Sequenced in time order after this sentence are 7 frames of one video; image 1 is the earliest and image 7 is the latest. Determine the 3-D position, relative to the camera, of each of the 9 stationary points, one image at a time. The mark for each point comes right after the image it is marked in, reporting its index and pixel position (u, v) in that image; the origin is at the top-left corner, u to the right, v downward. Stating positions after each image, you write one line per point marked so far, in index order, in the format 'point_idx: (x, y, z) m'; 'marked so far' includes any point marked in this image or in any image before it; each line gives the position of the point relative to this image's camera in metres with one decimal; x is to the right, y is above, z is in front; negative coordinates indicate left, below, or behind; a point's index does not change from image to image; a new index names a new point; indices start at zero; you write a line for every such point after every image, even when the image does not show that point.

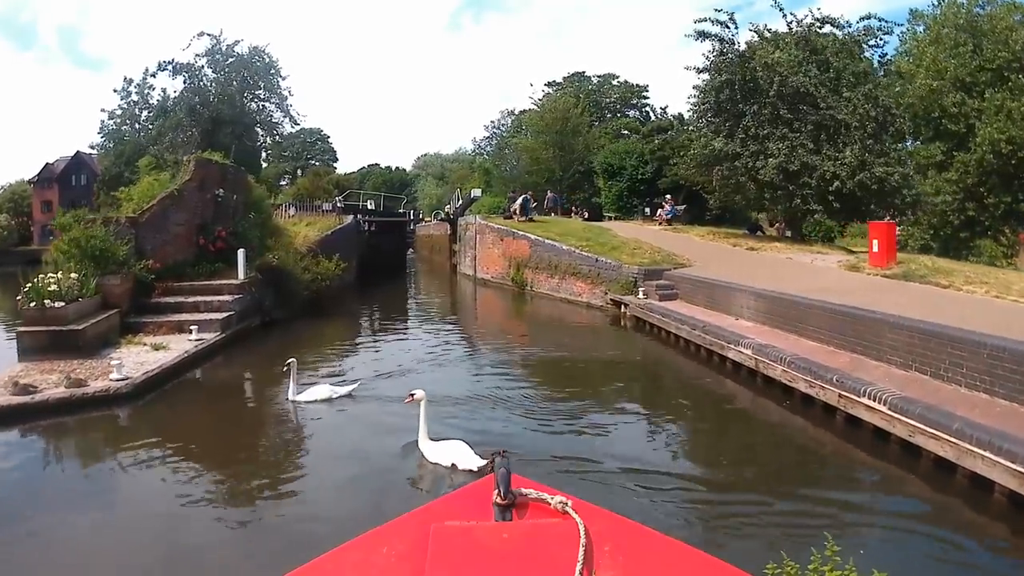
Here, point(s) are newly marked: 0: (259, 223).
0: (-6.4, +1.5, +18.9) m
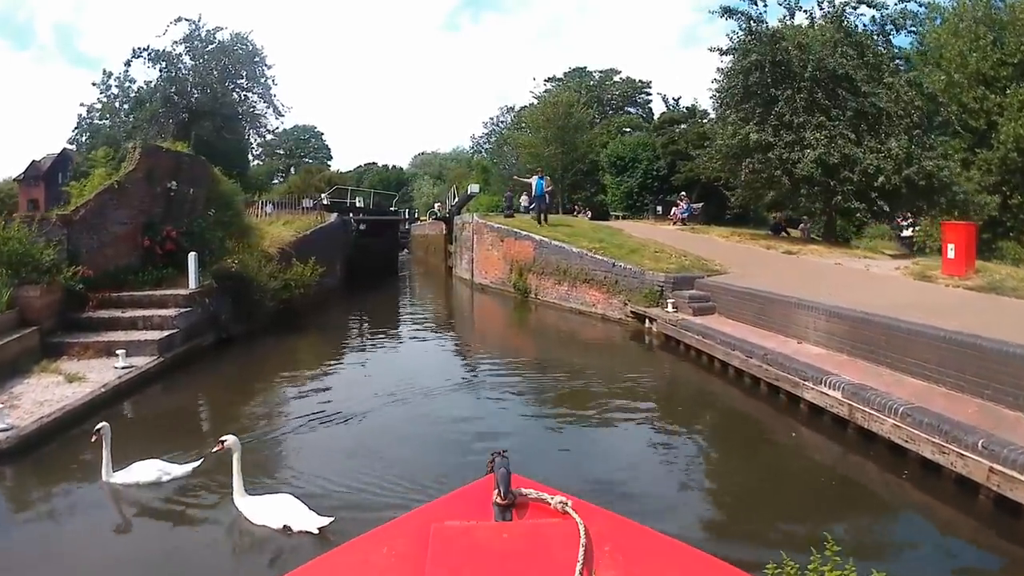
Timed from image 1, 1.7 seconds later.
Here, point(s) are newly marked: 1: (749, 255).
0: (-6.3, +1.3, +16.3) m
1: (+5.7, +0.8, +18.0) m
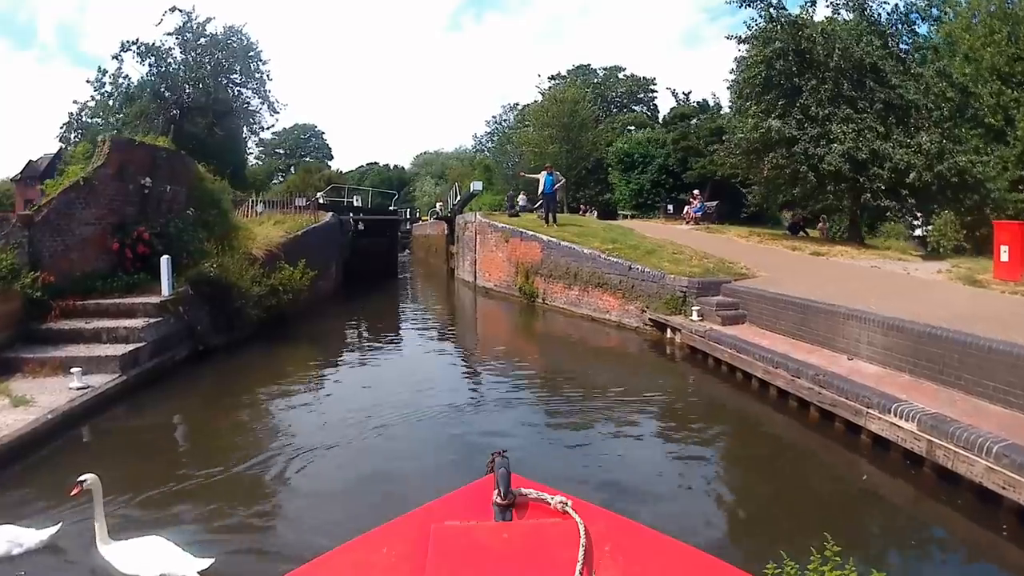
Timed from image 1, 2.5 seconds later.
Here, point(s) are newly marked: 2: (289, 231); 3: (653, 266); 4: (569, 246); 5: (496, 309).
0: (-6.2, +1.2, +15.0) m
1: (+5.8, +0.7, +16.7) m
2: (-5.5, +1.4, +18.5) m
3: (+2.7, +0.4, +14.1) m
4: (+1.3, +0.9, +16.9) m
5: (-0.4, -0.5, +19.7) m
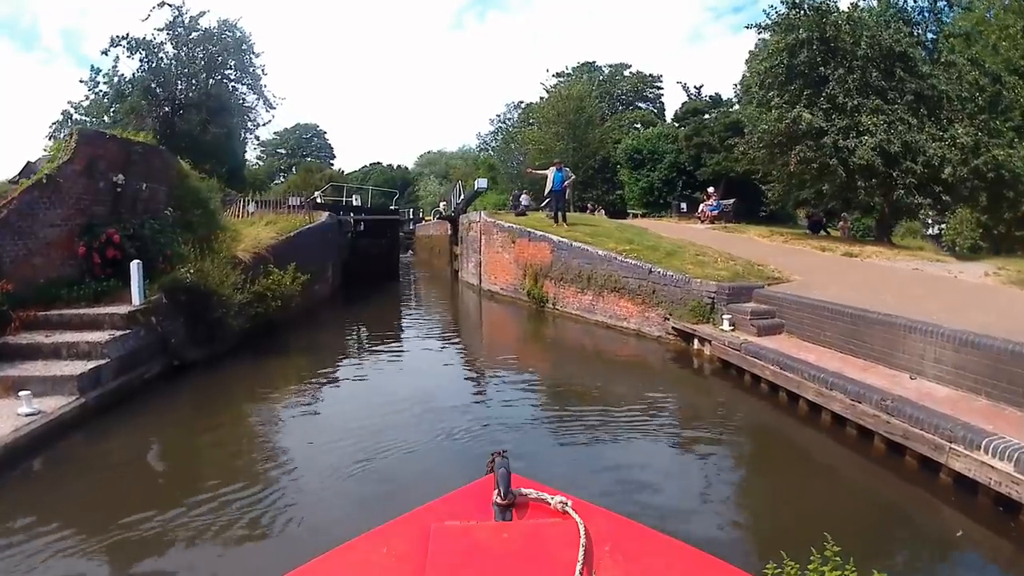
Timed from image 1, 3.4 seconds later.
0: (-6.0, +1.1, +13.7) m
1: (+6.0, +0.6, +15.4) m
2: (-5.3, +1.3, +17.3) m
3: (+2.8, +0.3, +12.9) m
4: (+1.4, +0.8, +15.6) m
5: (-0.2, -0.6, +18.5) m
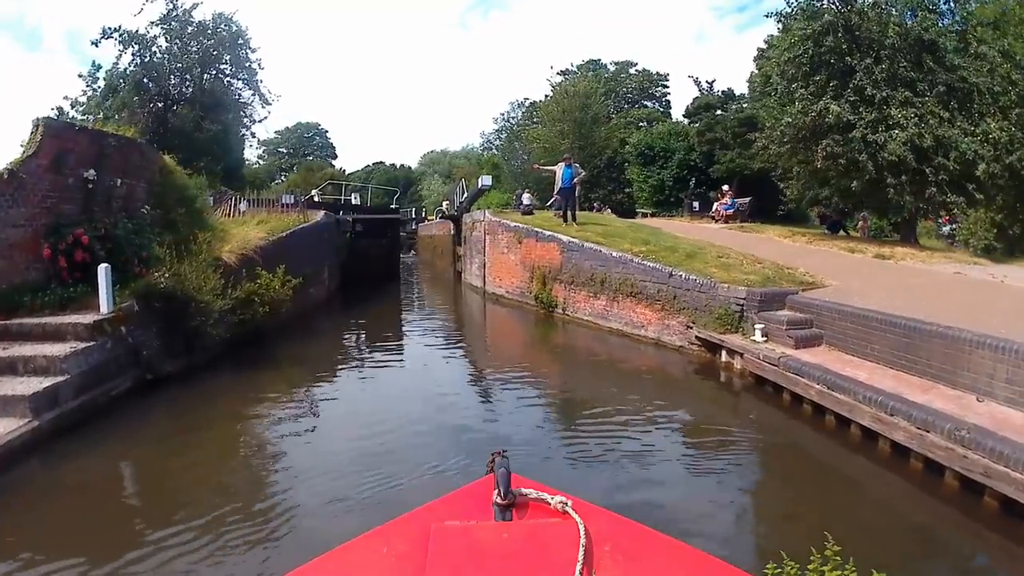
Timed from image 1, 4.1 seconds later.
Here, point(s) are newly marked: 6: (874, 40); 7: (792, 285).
0: (-5.9, +1.0, +12.7) m
1: (+6.1, +0.5, +14.3) m
2: (-5.2, +1.2, +16.2) m
3: (+2.9, +0.2, +11.8) m
4: (+1.6, +0.8, +14.5) m
5: (-0.1, -0.7, +17.4) m
6: (+8.7, +6.0, +18.3) m
7: (+4.1, 0.0, +11.1) m
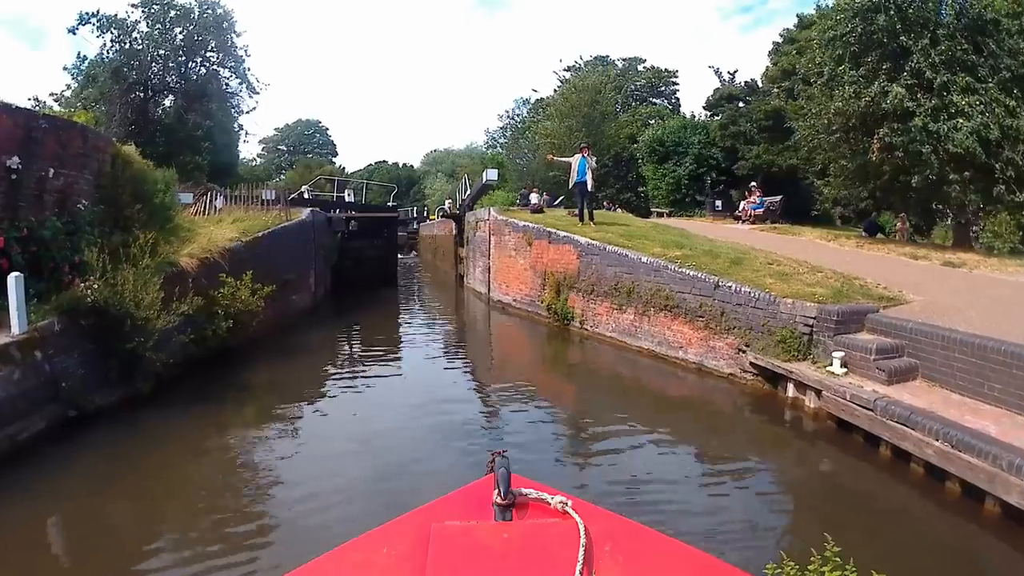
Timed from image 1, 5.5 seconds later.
0: (-5.7, +0.9, +10.7) m
1: (+6.3, +0.3, +12.3) m
2: (-5.0, +1.1, +14.2) m
3: (+3.1, 0.0, +9.7) m
4: (+1.7, +0.6, +12.5) m
5: (+0.1, -0.9, +15.4) m
6: (+8.9, +5.8, +16.2) m
7: (+4.3, -0.2, +9.0) m
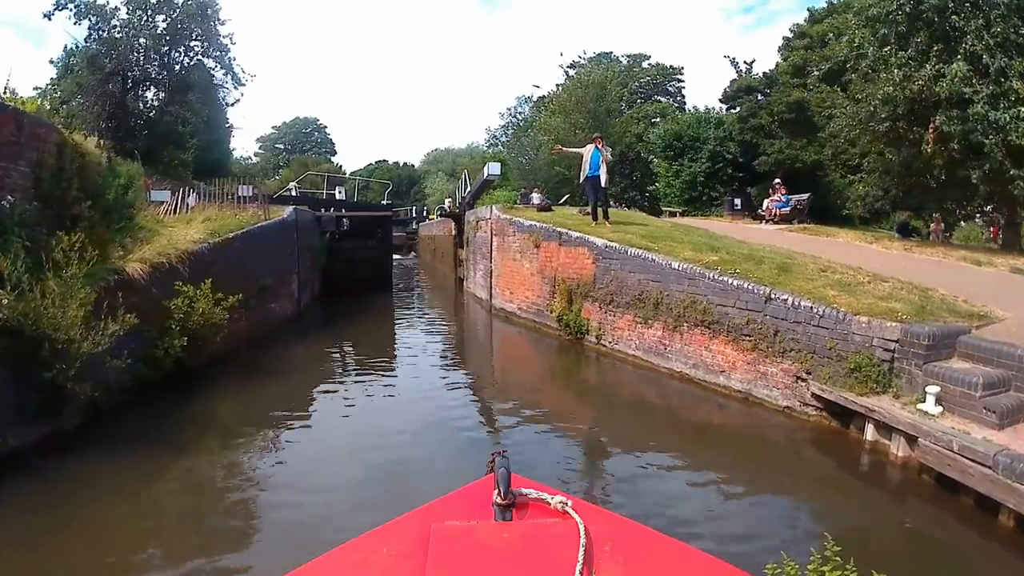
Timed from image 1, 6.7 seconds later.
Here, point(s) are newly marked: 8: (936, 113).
0: (-5.6, +0.7, +9.1) m
1: (+6.4, +0.2, +10.6) m
2: (-4.9, +0.9, +12.6) m
3: (+3.2, -0.1, +8.1) m
4: (+1.8, +0.4, +10.9) m
5: (+0.2, -1.0, +13.7) m
6: (+9.0, +5.6, +14.6) m
7: (+4.4, -0.3, +7.4) m
8: (+7.8, +3.3, +14.5) m
